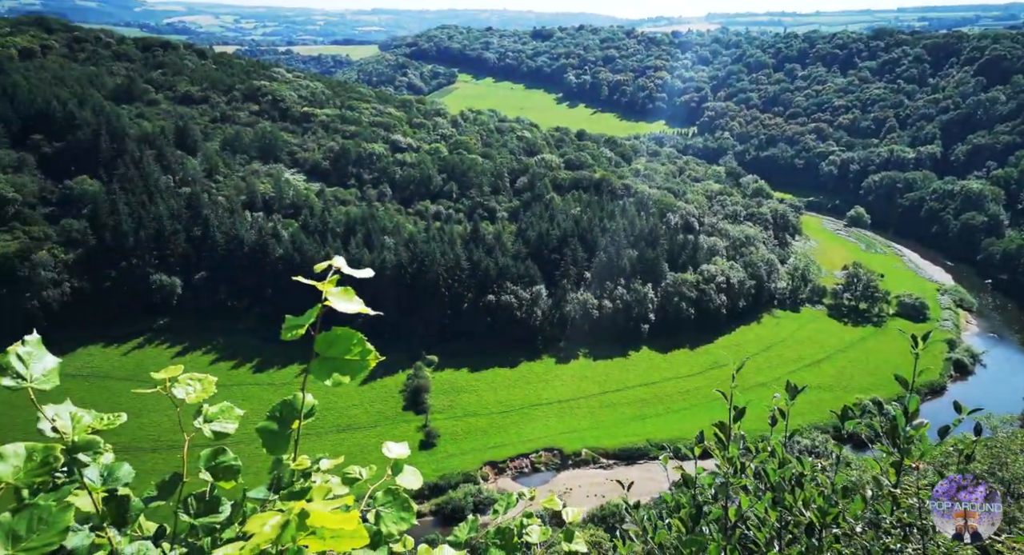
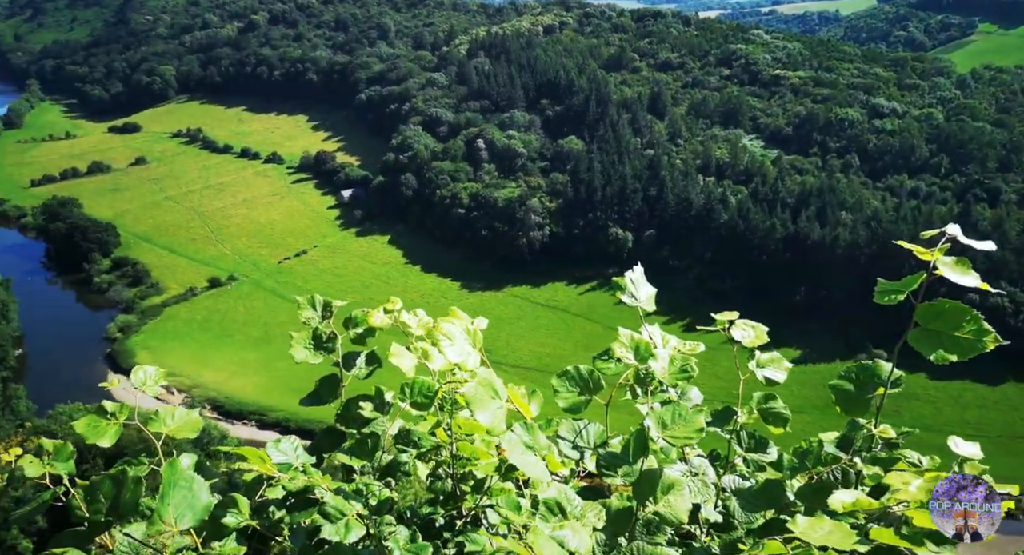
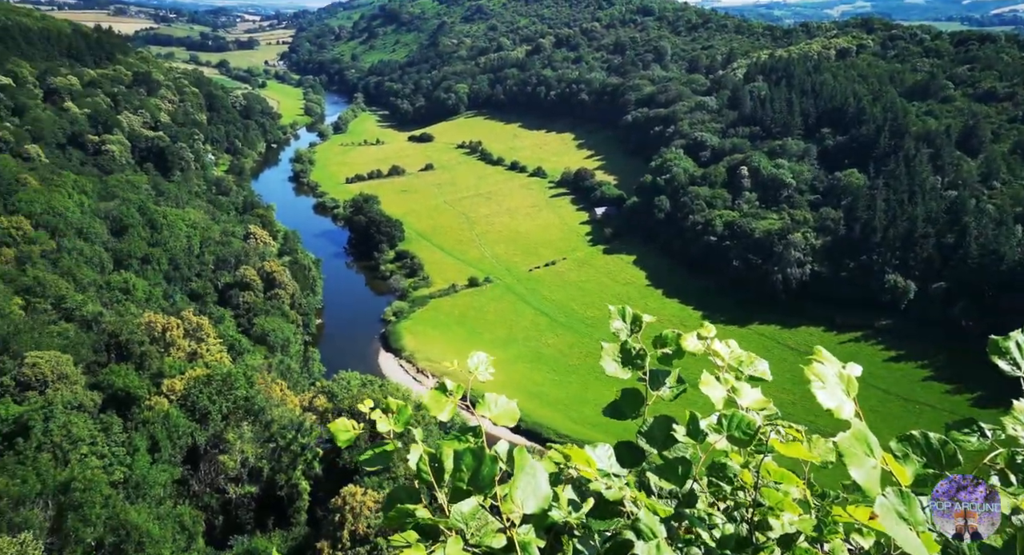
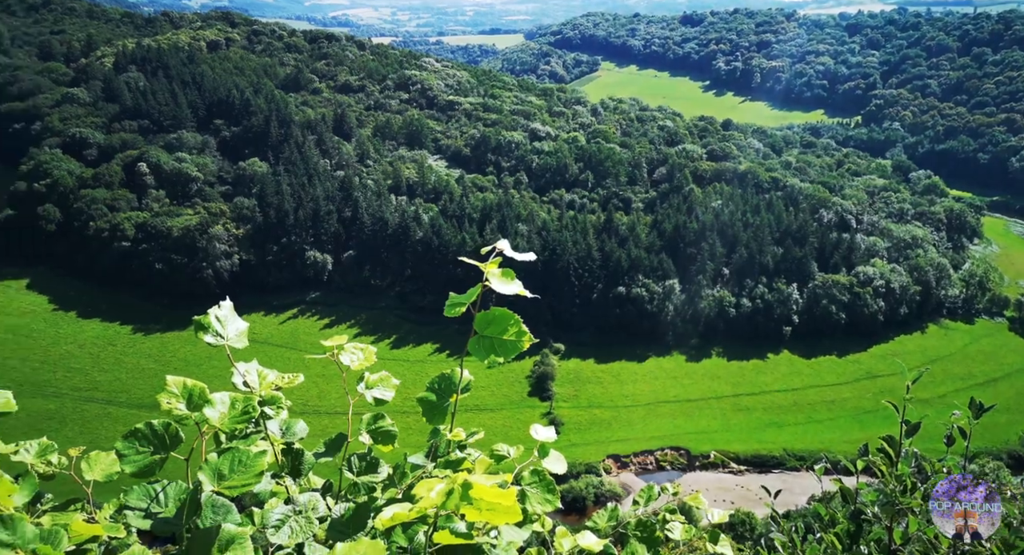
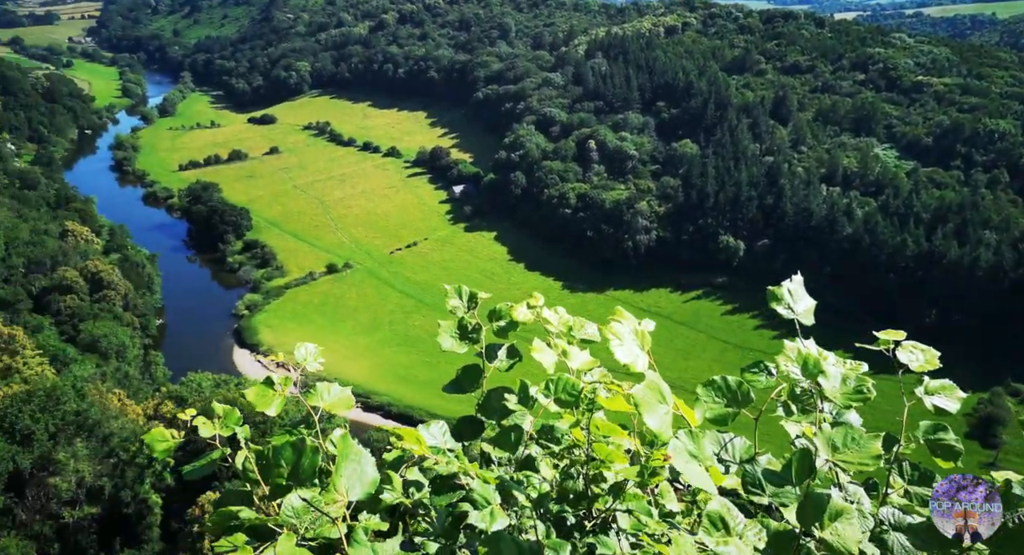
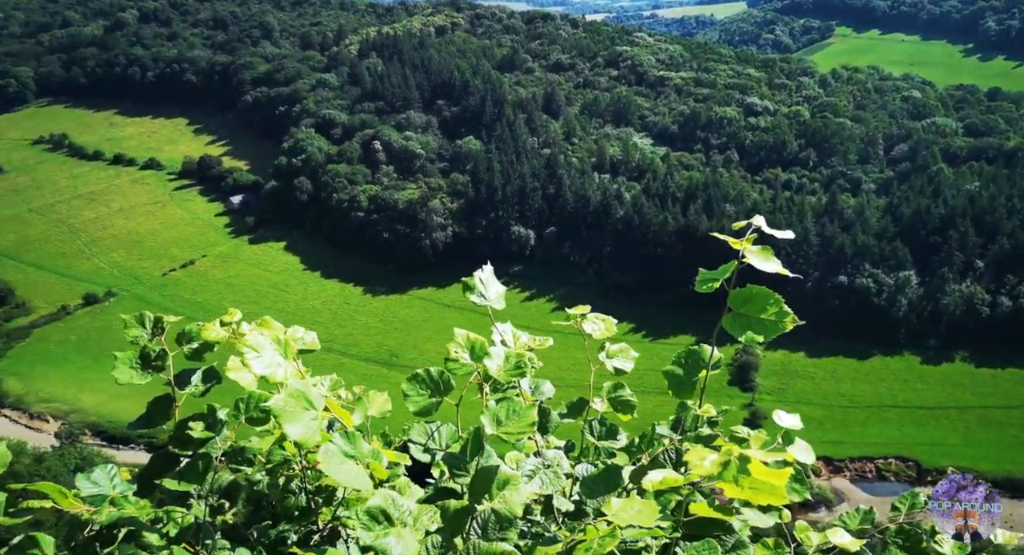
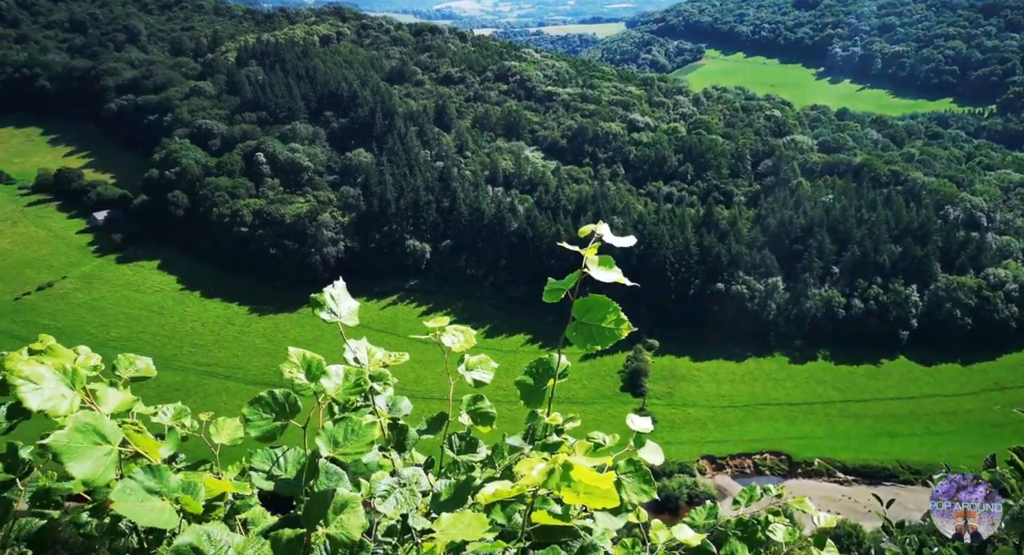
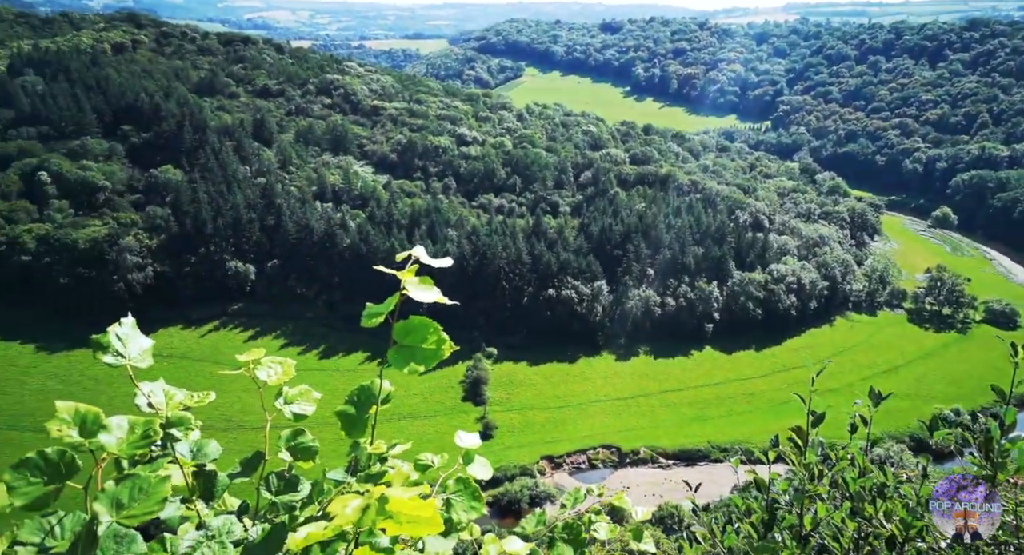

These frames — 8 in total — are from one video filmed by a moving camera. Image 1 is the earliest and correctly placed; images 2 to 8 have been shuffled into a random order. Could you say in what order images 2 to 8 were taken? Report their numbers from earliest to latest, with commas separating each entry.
8, 4, 7, 6, 2, 5, 3
